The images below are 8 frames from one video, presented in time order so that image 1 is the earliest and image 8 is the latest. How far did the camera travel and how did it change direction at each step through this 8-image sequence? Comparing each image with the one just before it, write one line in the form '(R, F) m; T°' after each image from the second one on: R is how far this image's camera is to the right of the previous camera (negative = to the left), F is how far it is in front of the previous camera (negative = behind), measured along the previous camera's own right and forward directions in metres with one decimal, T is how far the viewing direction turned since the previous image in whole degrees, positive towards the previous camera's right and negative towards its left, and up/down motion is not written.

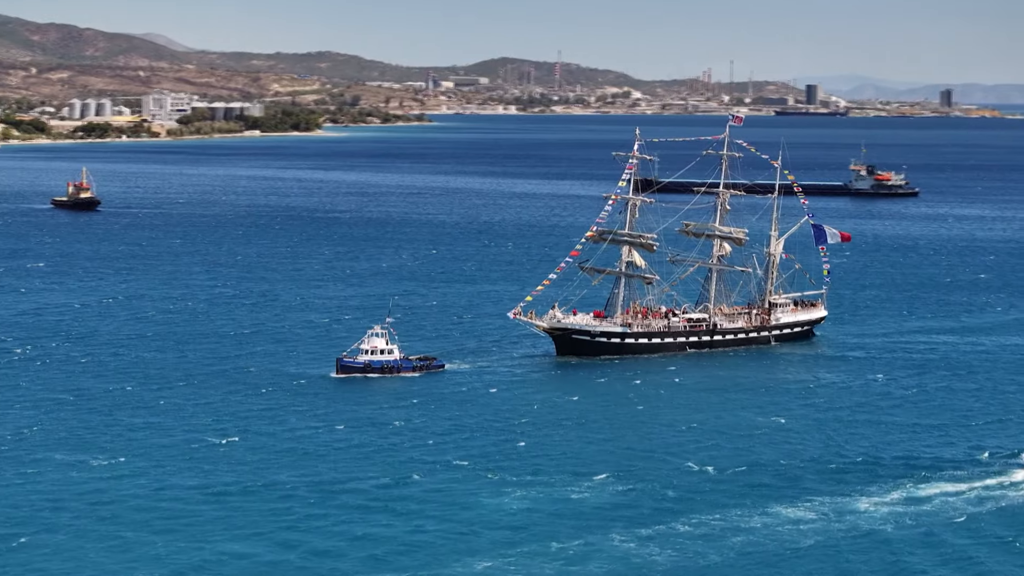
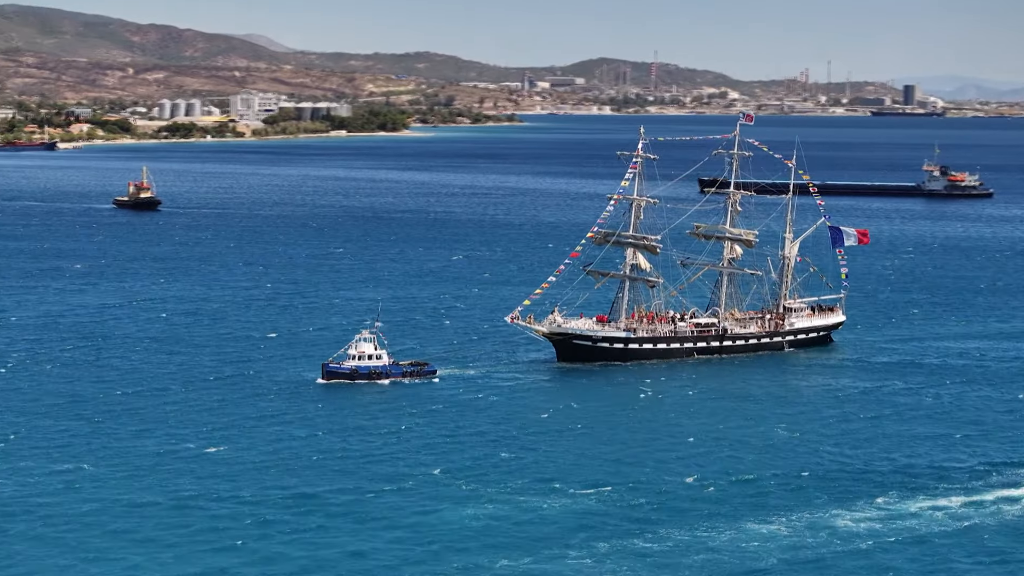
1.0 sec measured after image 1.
(+3.7, +2.3) m; -3°
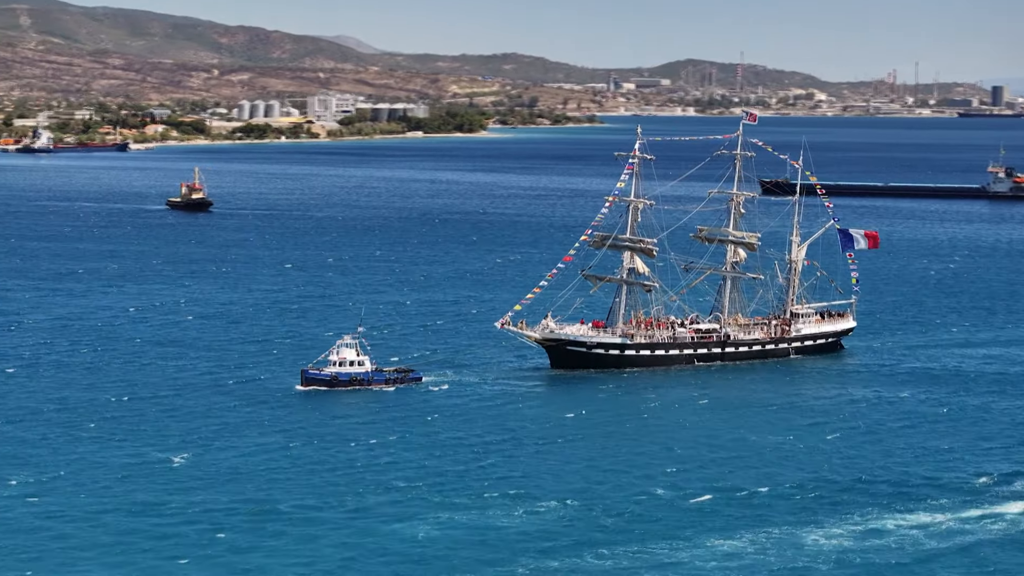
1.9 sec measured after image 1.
(+3.5, +2.2) m; -2°
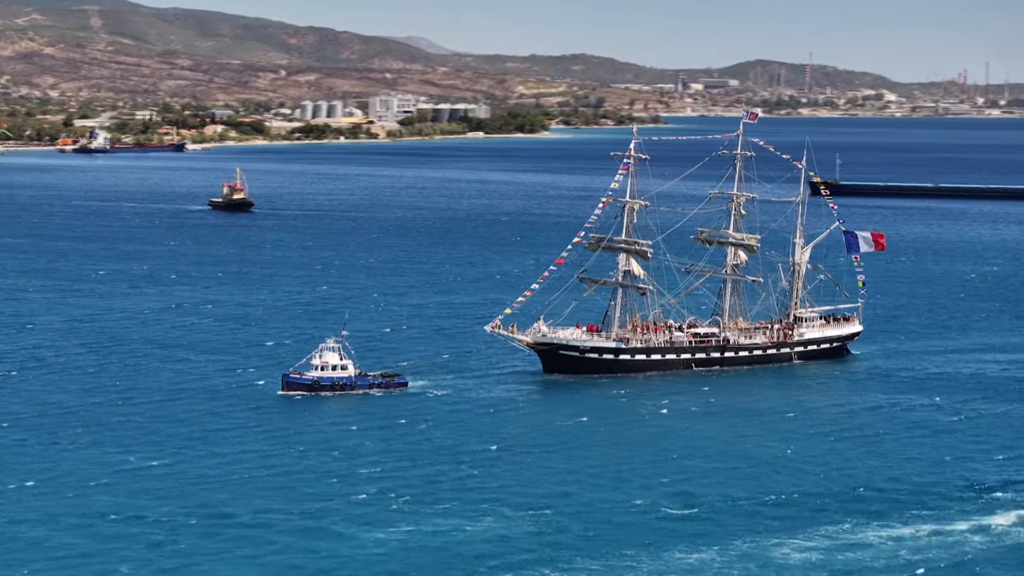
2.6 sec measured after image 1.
(+2.8, +1.6) m; -2°
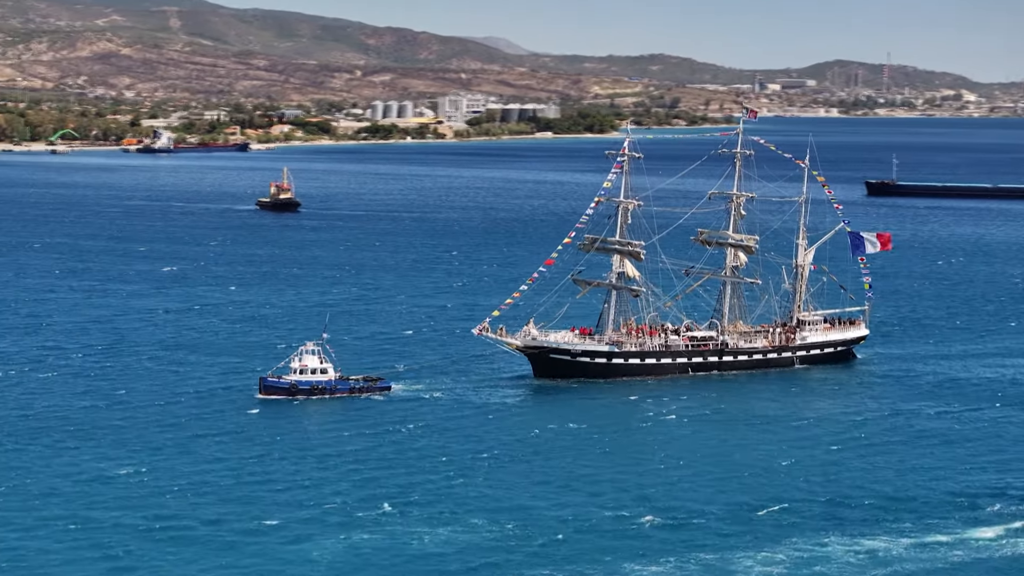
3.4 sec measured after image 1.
(+3.1, +1.8) m; -2°
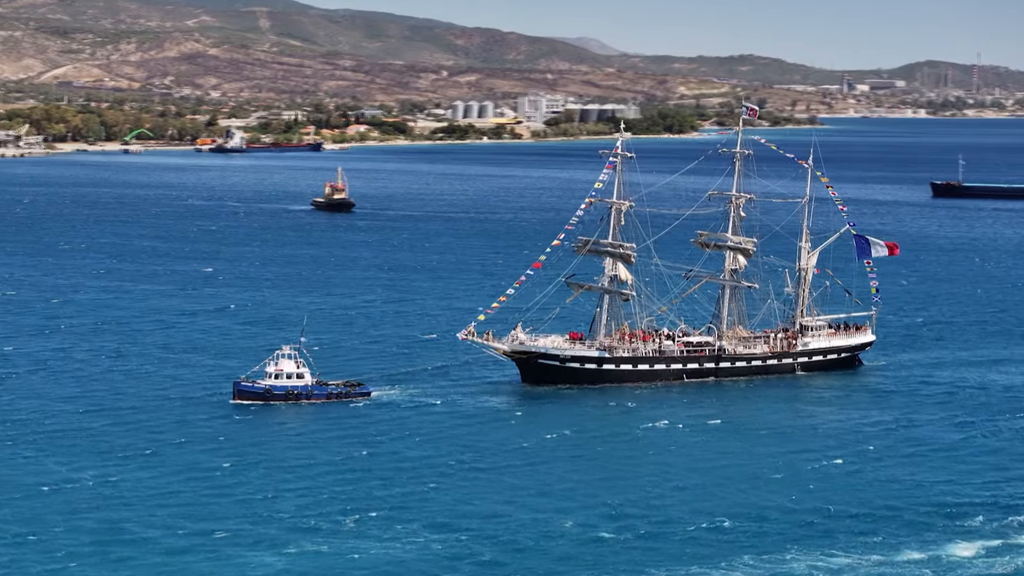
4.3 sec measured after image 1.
(+3.5, +2.1) m; -3°
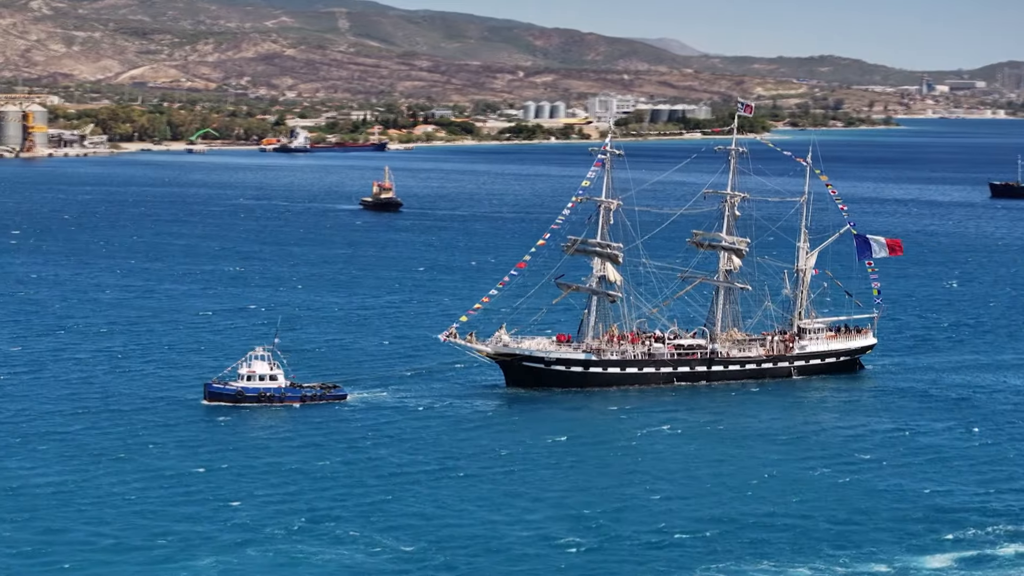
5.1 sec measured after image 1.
(+3.2, +1.9) m; -2°
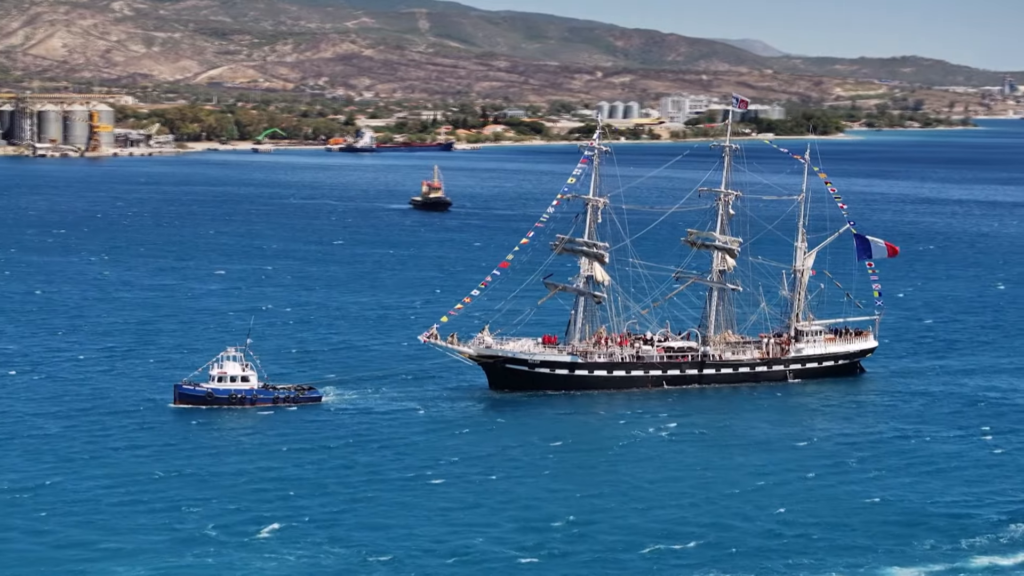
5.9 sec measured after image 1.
(+3.2, +1.9) m; -2°
